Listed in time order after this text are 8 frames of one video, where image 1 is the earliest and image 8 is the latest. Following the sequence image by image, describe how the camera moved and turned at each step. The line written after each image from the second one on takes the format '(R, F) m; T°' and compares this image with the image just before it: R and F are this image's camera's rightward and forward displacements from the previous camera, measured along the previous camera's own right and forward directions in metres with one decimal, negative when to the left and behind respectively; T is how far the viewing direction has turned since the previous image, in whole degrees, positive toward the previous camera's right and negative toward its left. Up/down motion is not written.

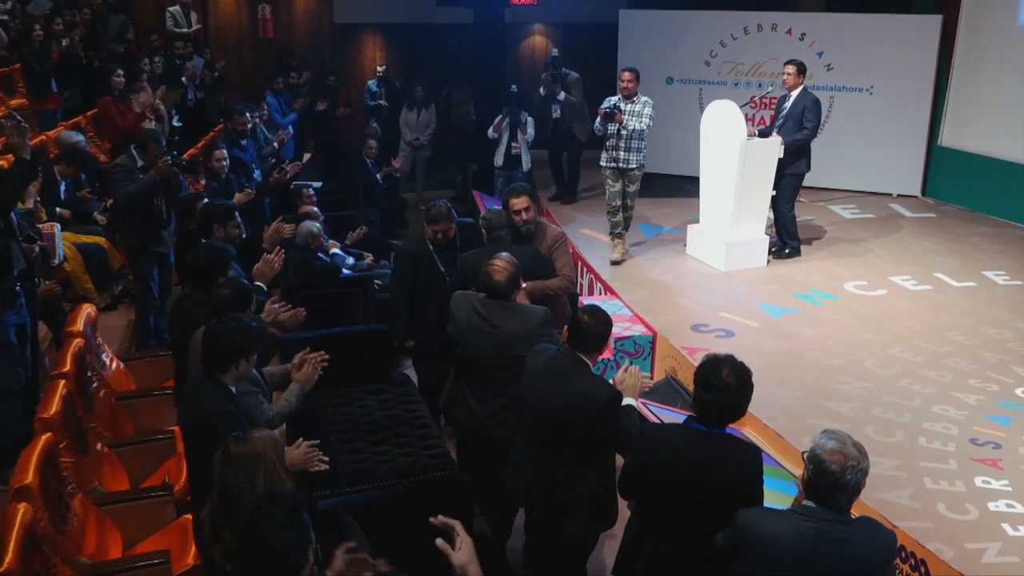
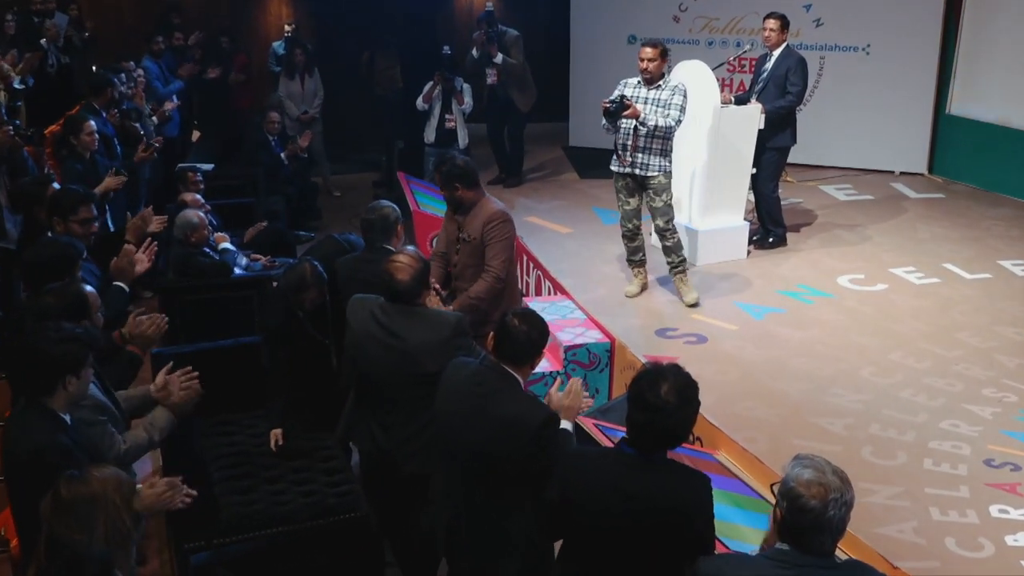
(+0.2, +1.2) m; 0°
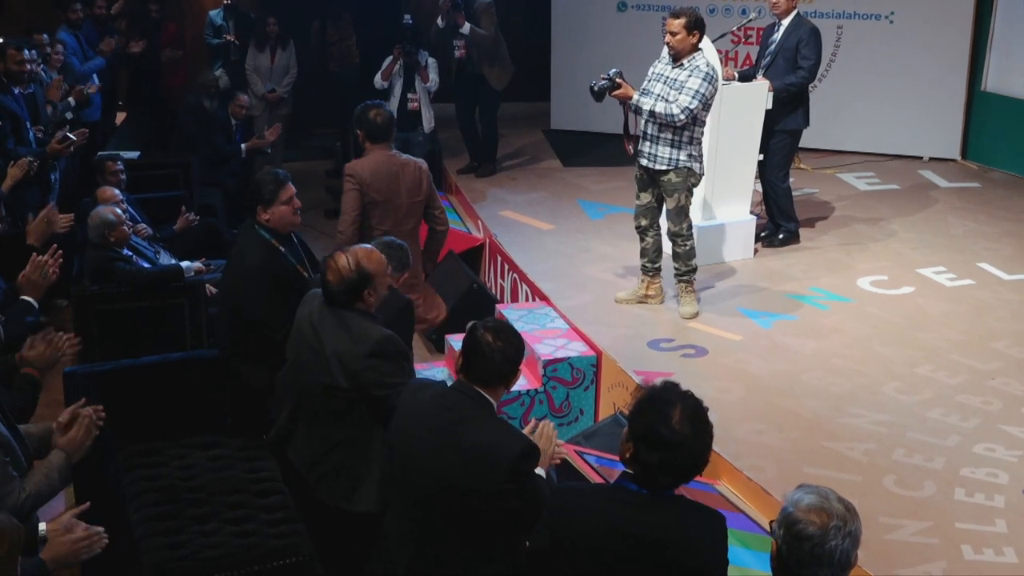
(+0.1, +0.8) m; 0°
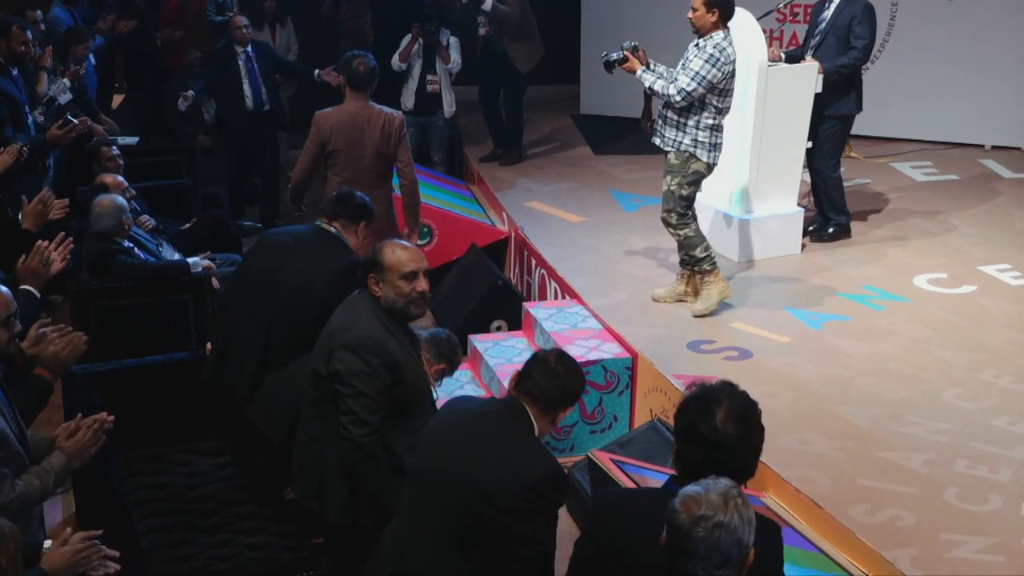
(+0.1, +0.4) m; -2°
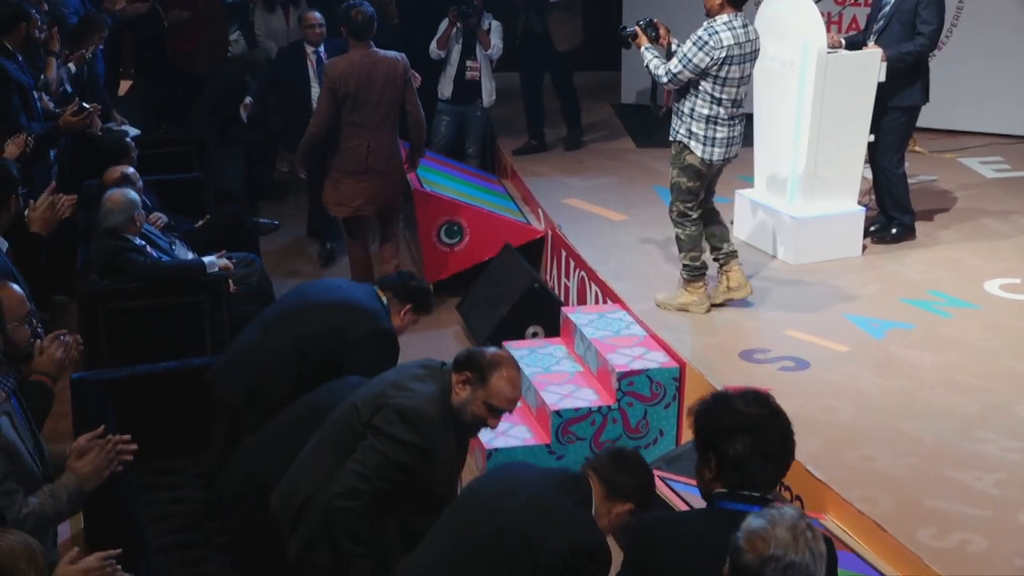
(+0.1, +0.3) m; -2°
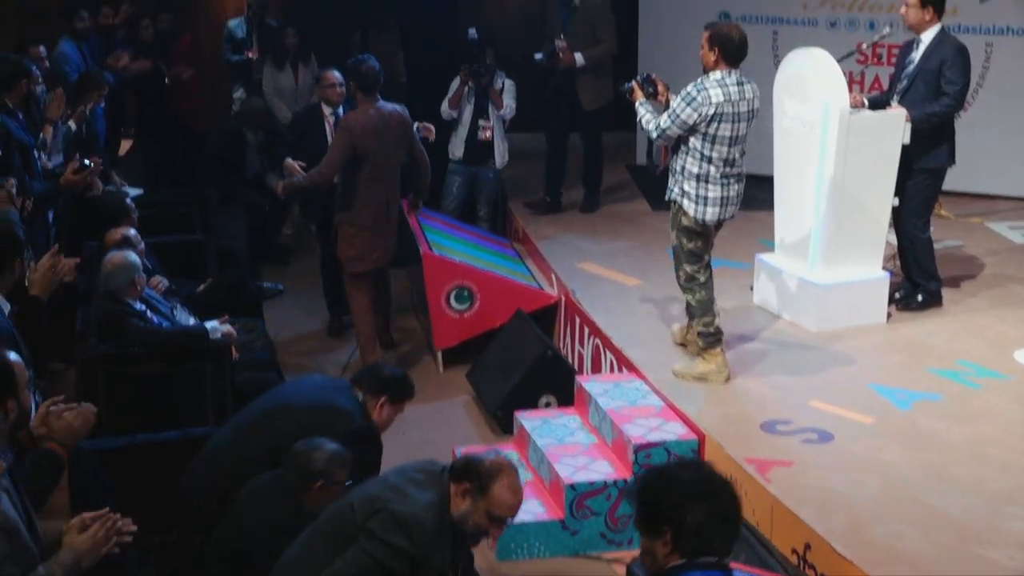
(0.0, +0.2) m; -1°
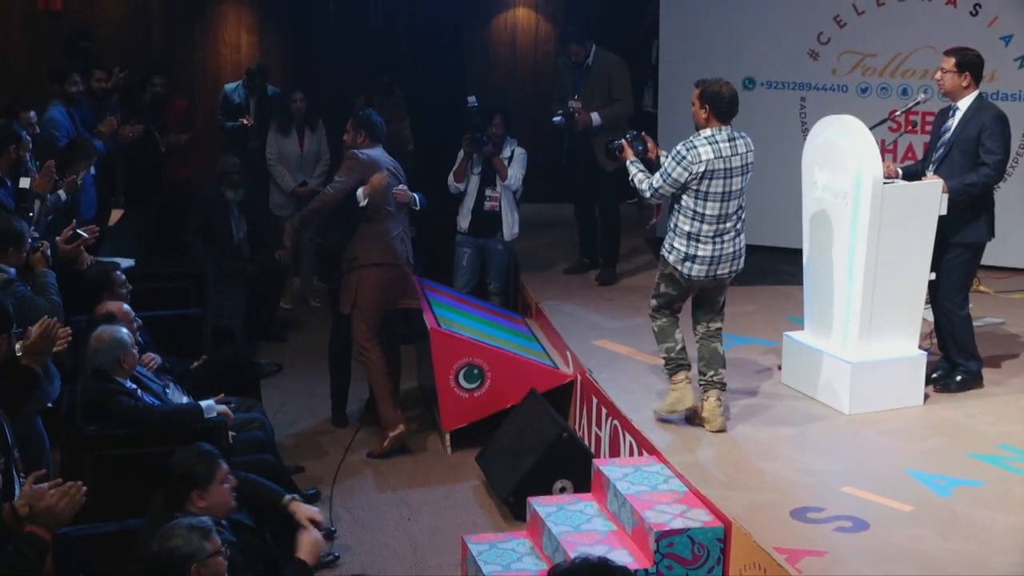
(+0.1, +0.2) m; -1°
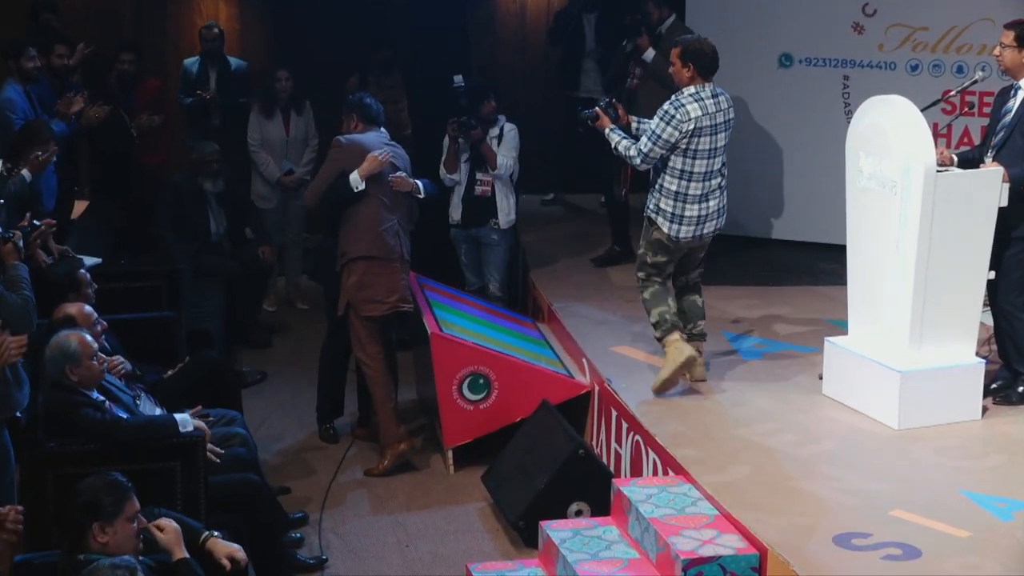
(+0.1, +0.4) m; -1°
